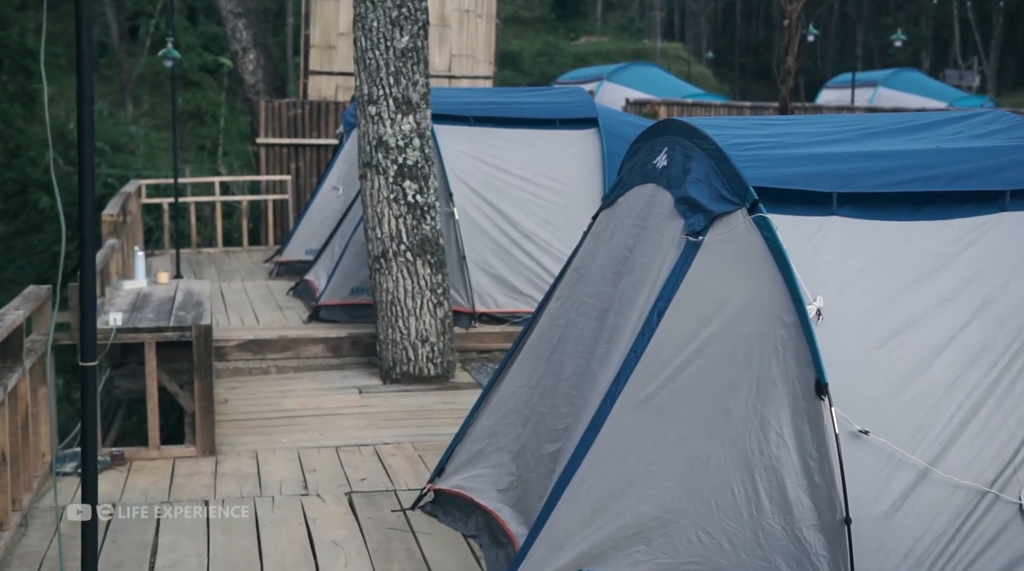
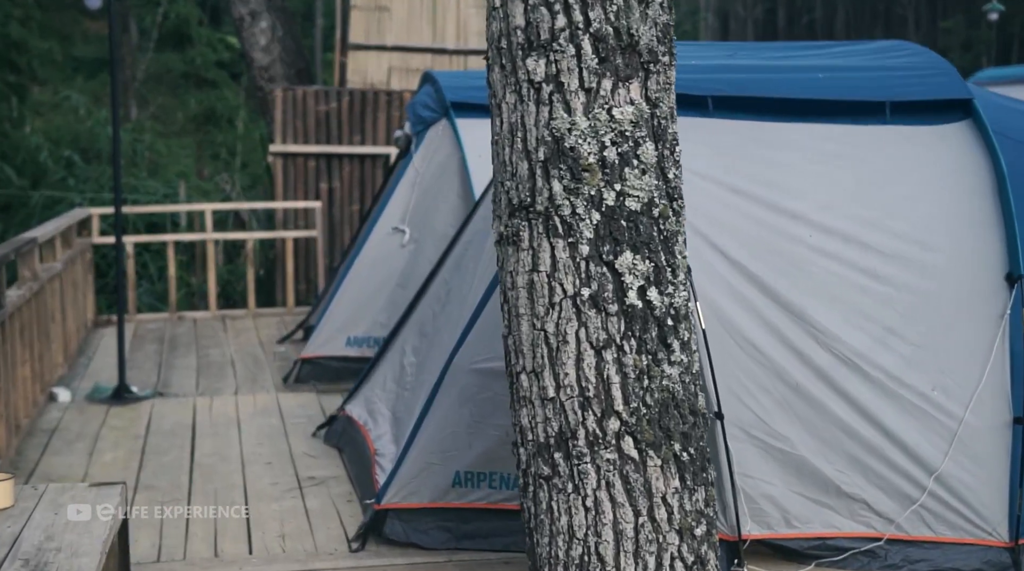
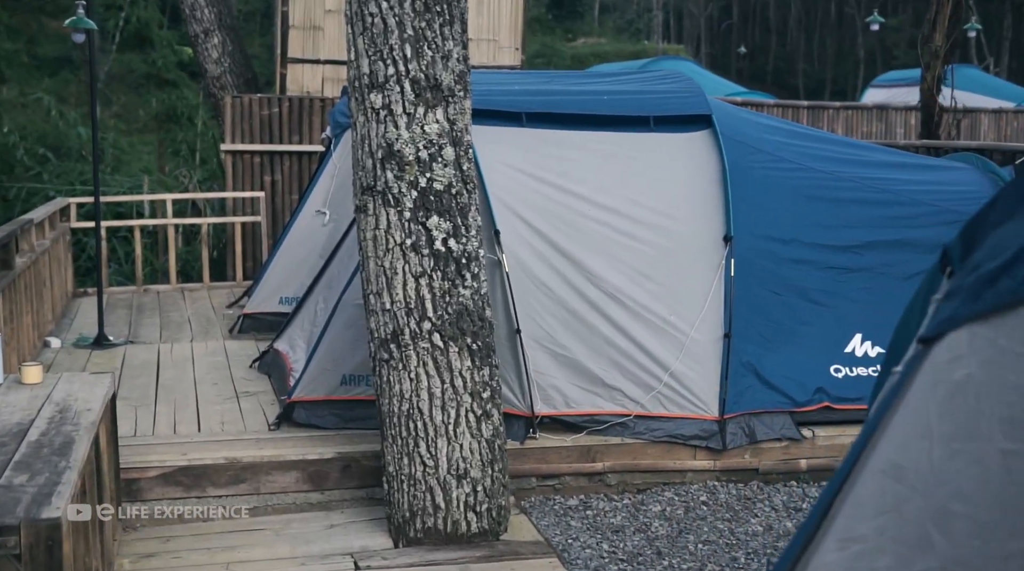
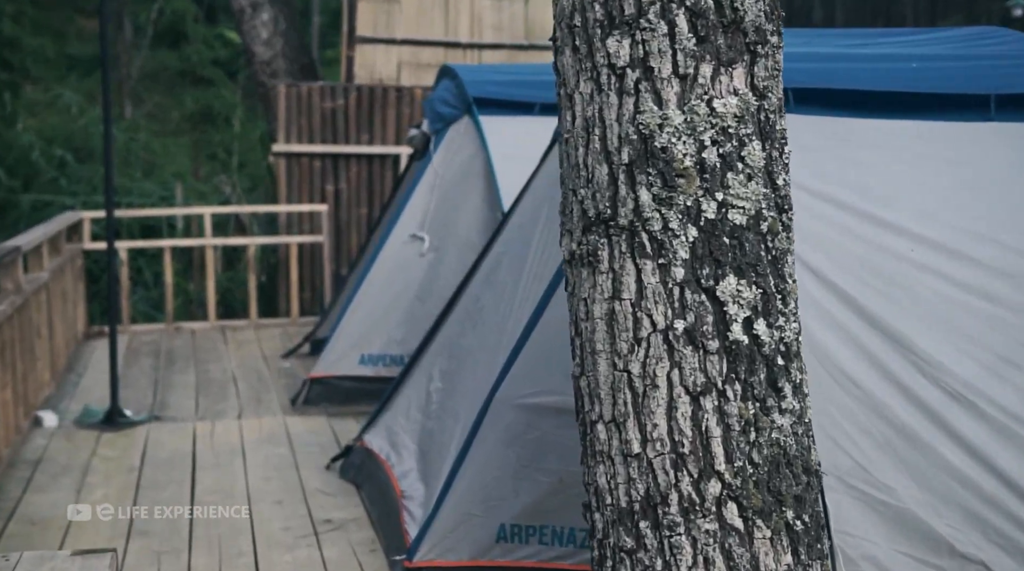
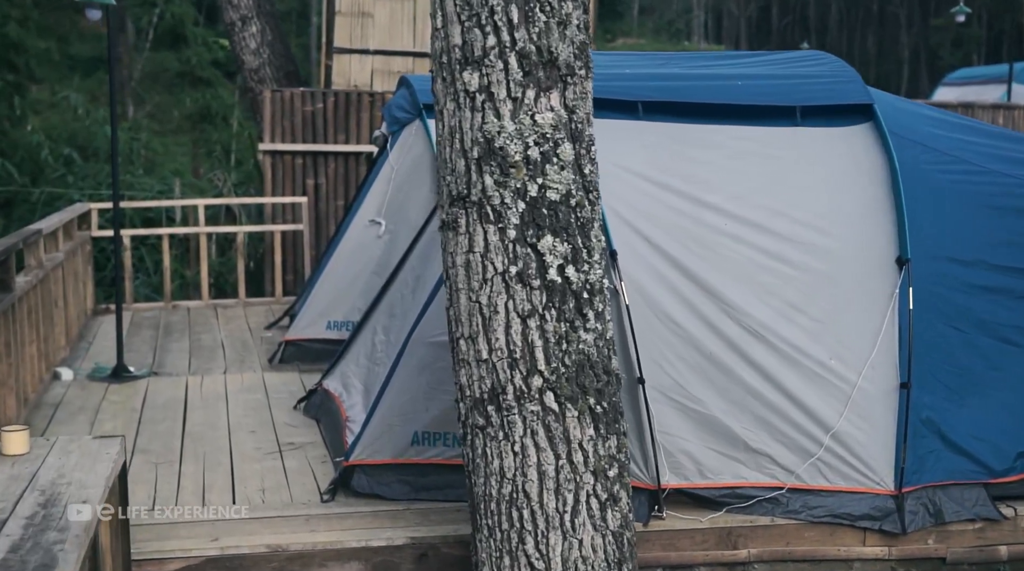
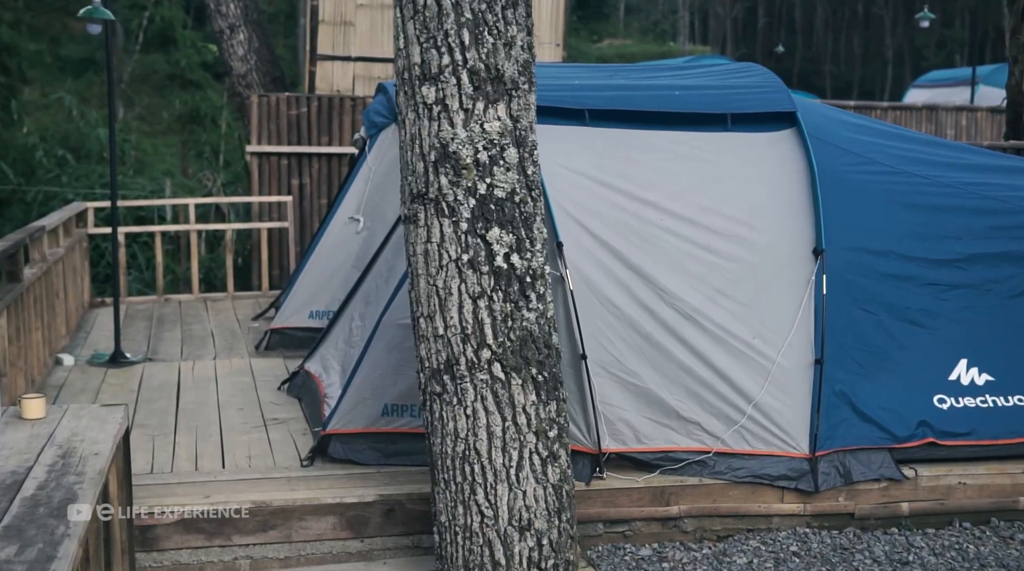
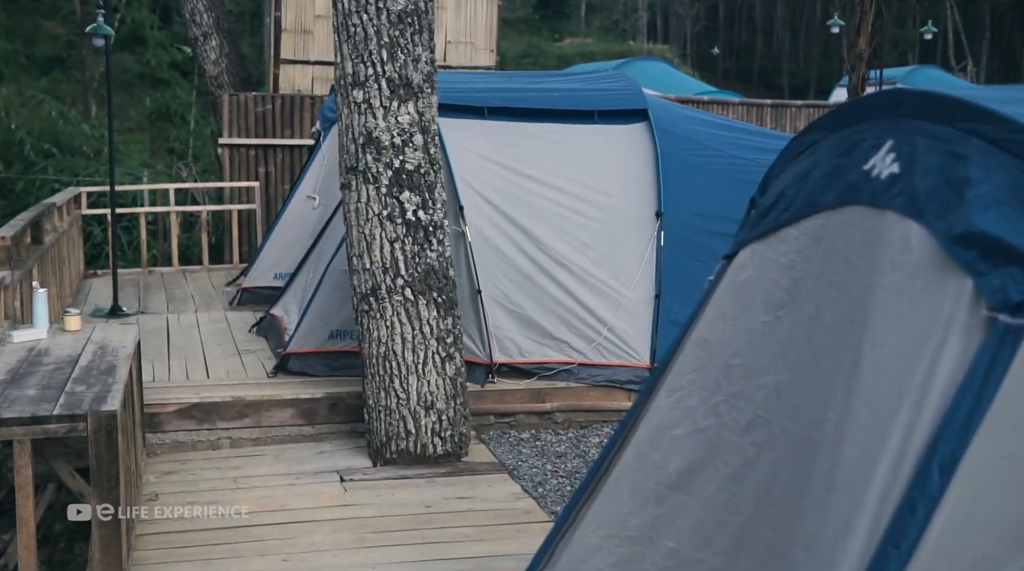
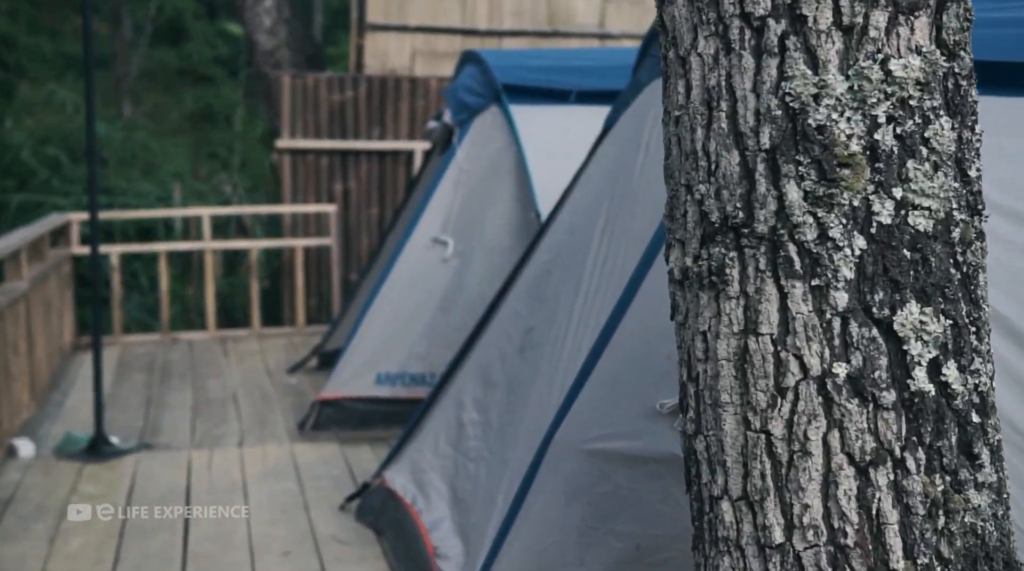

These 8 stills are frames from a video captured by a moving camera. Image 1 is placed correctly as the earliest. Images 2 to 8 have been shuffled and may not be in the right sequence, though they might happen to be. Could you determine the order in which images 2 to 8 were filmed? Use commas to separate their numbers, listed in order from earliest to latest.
7, 3, 6, 5, 2, 4, 8
